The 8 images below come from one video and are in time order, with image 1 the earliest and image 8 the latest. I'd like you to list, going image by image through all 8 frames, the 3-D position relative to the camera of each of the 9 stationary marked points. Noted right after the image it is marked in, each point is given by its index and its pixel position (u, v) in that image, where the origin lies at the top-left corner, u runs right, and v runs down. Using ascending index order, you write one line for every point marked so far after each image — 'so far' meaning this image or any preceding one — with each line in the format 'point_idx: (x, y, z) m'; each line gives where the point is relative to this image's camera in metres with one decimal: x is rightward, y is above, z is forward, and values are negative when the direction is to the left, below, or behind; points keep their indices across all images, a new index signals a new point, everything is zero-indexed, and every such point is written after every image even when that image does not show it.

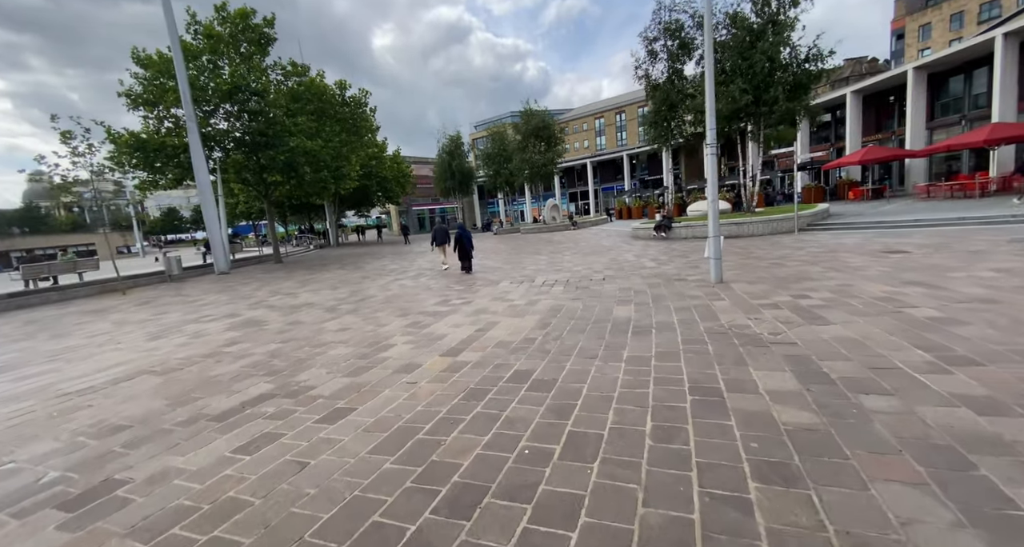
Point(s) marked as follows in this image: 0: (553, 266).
0: (+1.1, +0.2, +11.9) m
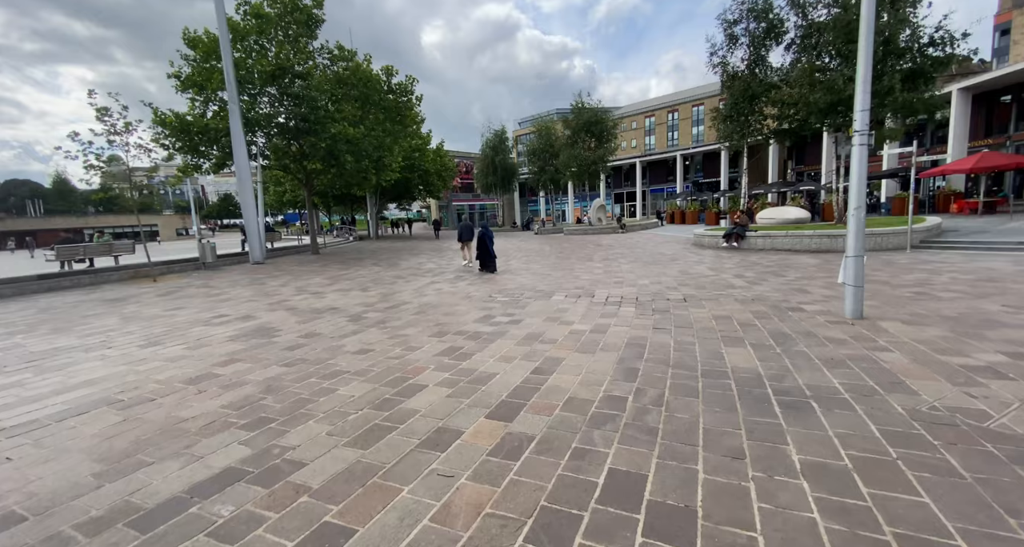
0: (+2.4, -0.1, +10.2) m
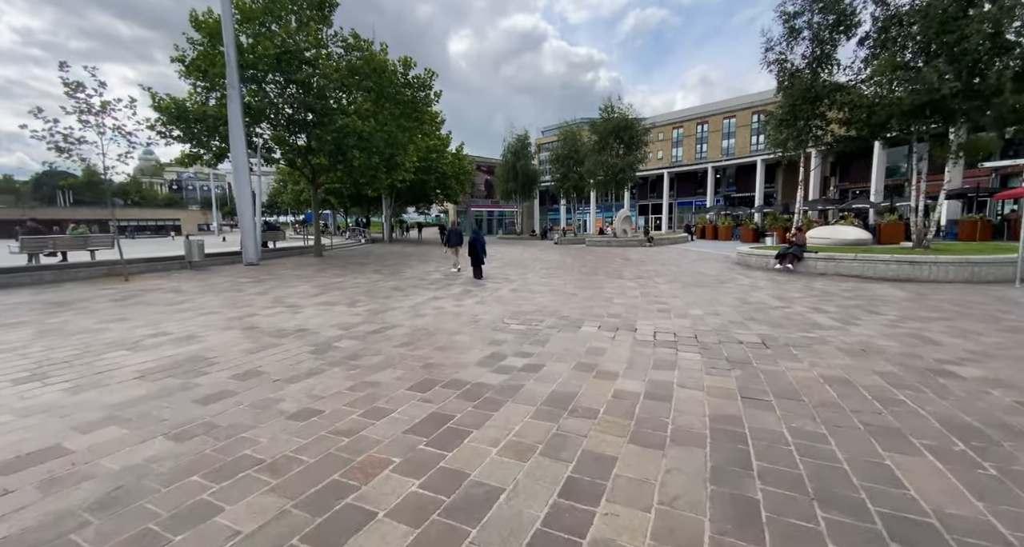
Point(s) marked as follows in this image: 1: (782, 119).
0: (+2.7, -0.6, +8.3) m
1: (+9.3, +5.3, +14.9) m
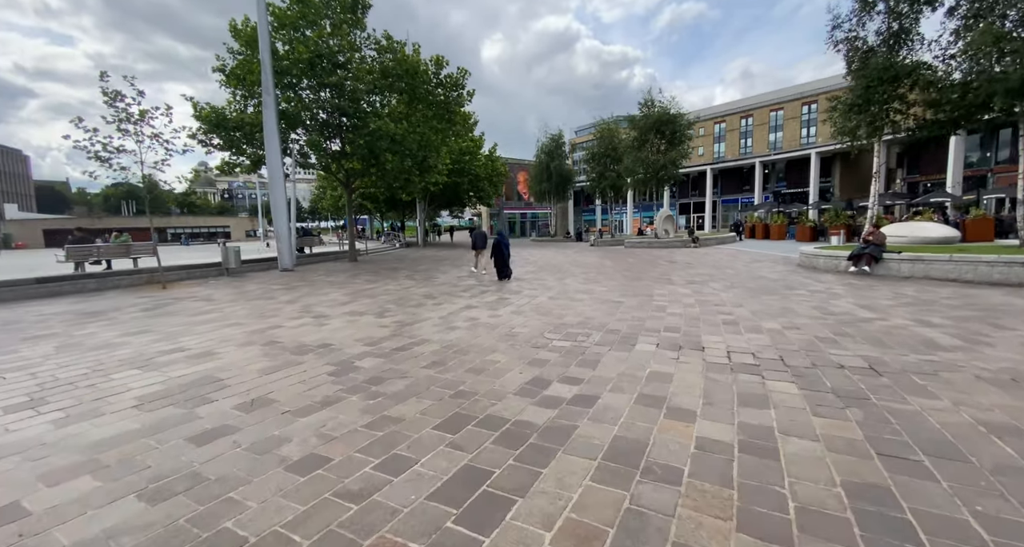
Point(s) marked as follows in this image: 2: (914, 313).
0: (+3.4, -0.7, +7.3) m
1: (+10.5, +5.2, +13.3) m
2: (+6.4, -0.6, +6.8) m
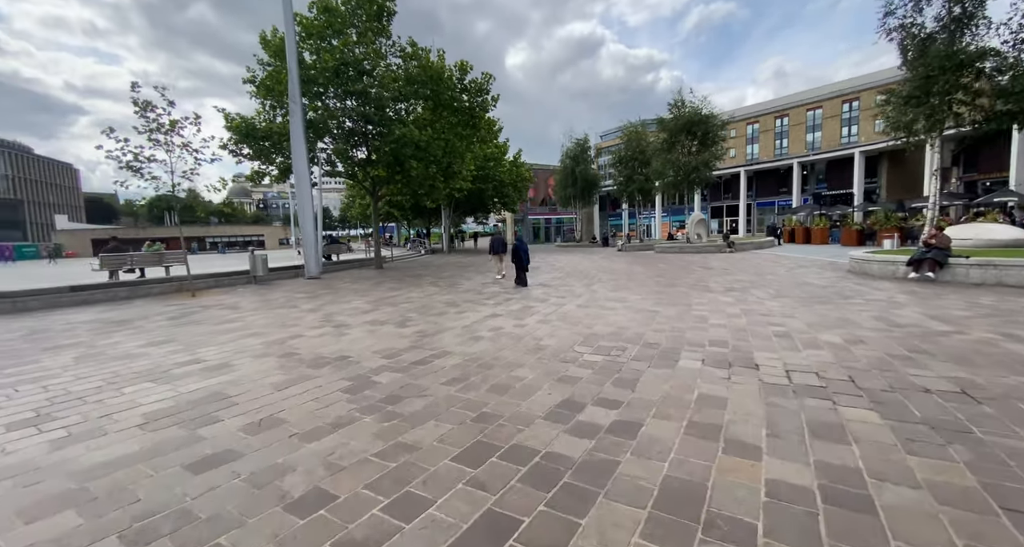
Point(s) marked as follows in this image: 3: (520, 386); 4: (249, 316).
0: (+3.8, -0.8, +6.6) m
1: (+11.2, +5.1, +12.3) m
2: (+6.8, -0.7, +6.0) m
3: (+0.1, -1.1, +4.3) m
4: (-5.3, -0.9, +8.6) m
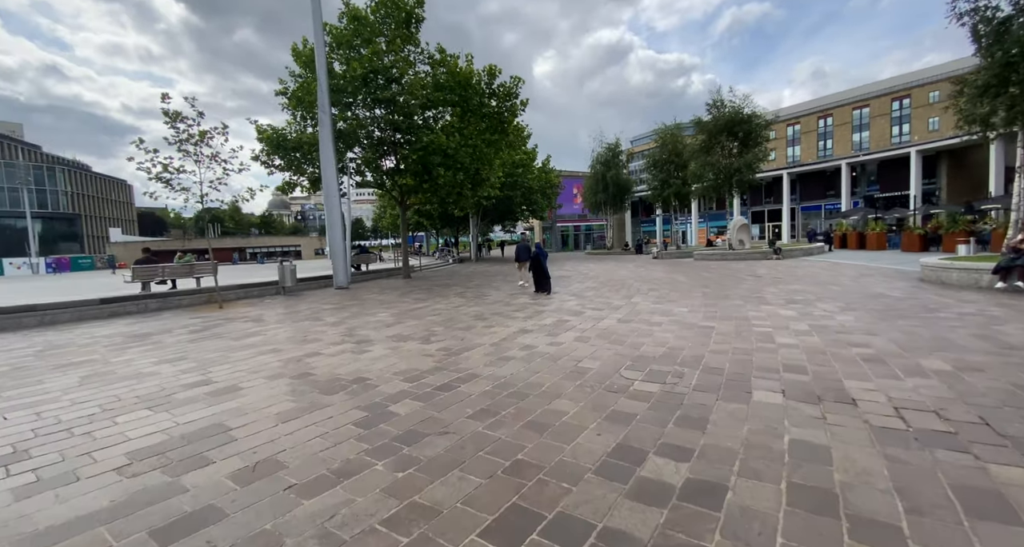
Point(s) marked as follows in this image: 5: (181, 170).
0: (+4.3, -0.9, +5.6) m
1: (+12.1, +4.8, +10.9) m
2: (+7.2, -0.8, +4.8) m
3: (+0.4, -1.3, +3.6) m
4: (-4.6, -1.1, +8.2) m
5: (-8.1, +2.5, +10.6) m
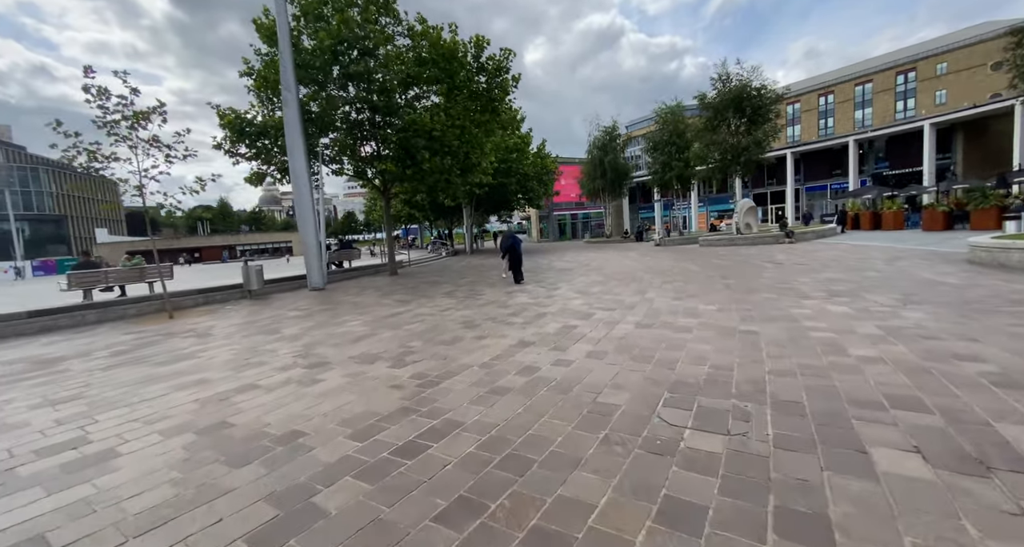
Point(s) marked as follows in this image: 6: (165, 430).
0: (+4.3, -0.8, +4.2) m
1: (+11.8, +5.3, +9.4) m
2: (+7.1, -0.7, +3.4) m
3: (+0.4, -1.3, +2.2) m
4: (-4.7, -1.2, +6.8) m
5: (-8.3, +2.4, +9.0) m
6: (-3.0, -1.4, +3.8) m
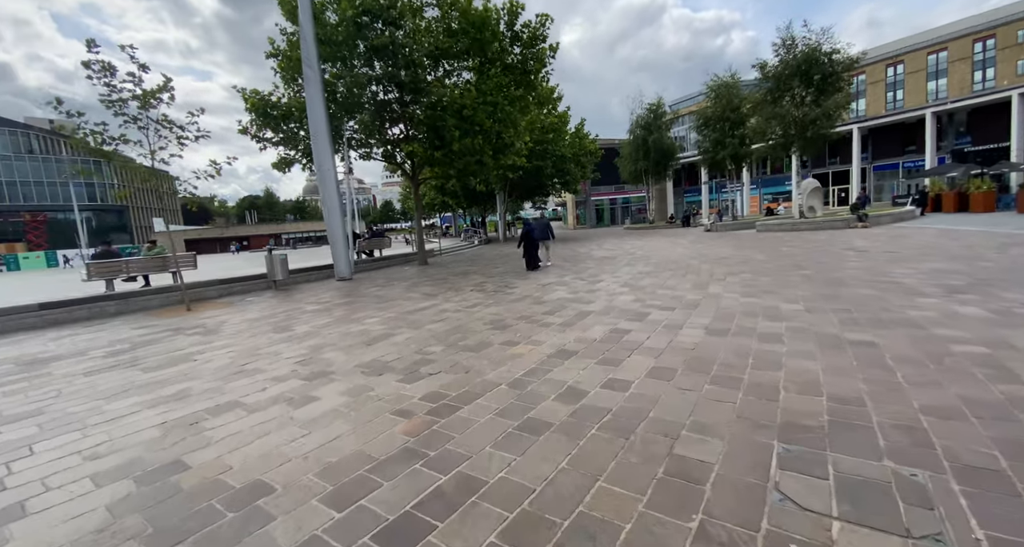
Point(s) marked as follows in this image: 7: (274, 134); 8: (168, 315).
0: (+4.5, -0.8, +2.8) m
1: (+12.5, +5.4, +7.2) m
2: (+7.3, -0.7, +1.7) m
3: (+0.5, -1.4, +1.1) m
4: (-4.2, -1.1, +6.0) m
5: (-7.6, +2.6, +8.4) m
6: (-2.8, -1.3, +3.0) m
7: (-7.9, +4.7, +14.3) m
8: (-7.0, -0.8, +8.7) m
